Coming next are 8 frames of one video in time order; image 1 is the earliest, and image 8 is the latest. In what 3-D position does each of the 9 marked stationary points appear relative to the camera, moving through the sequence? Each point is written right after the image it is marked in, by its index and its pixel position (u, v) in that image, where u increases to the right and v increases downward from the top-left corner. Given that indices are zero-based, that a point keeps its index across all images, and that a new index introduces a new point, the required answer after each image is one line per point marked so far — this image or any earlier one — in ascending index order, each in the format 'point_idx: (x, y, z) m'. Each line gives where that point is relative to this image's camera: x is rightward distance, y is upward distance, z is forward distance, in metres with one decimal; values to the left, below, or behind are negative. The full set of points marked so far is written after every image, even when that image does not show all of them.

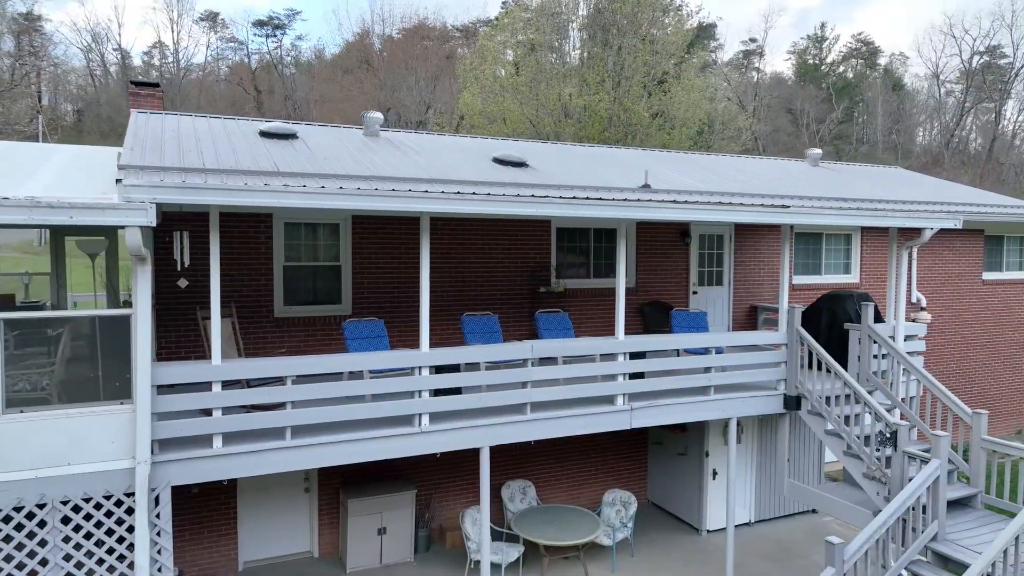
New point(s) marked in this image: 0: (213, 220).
0: (-2.3, +0.5, +5.0) m
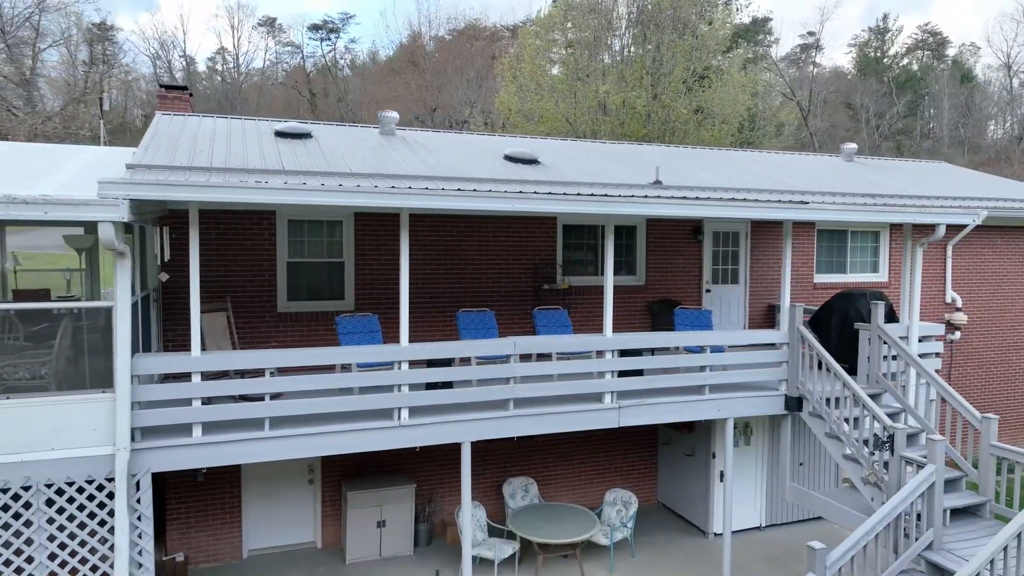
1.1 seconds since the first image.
0: (-2.5, +0.6, +5.1) m
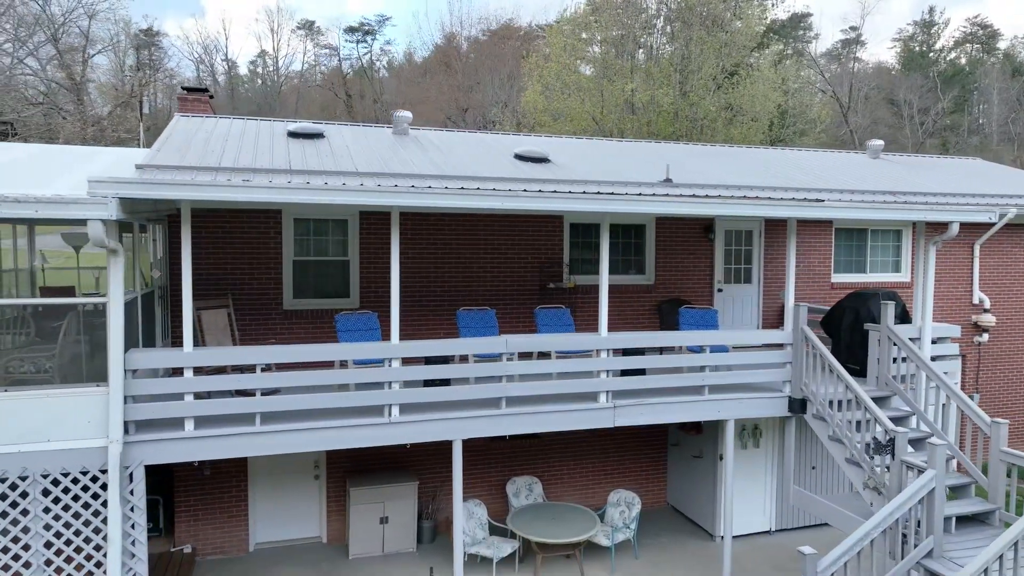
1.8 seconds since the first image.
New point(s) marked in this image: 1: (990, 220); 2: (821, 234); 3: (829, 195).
0: (-2.6, +0.6, +5.2) m
1: (+6.6, +0.9, +9.0) m
2: (+5.0, +0.9, +10.7) m
3: (+4.8, +1.4, +10.0) m
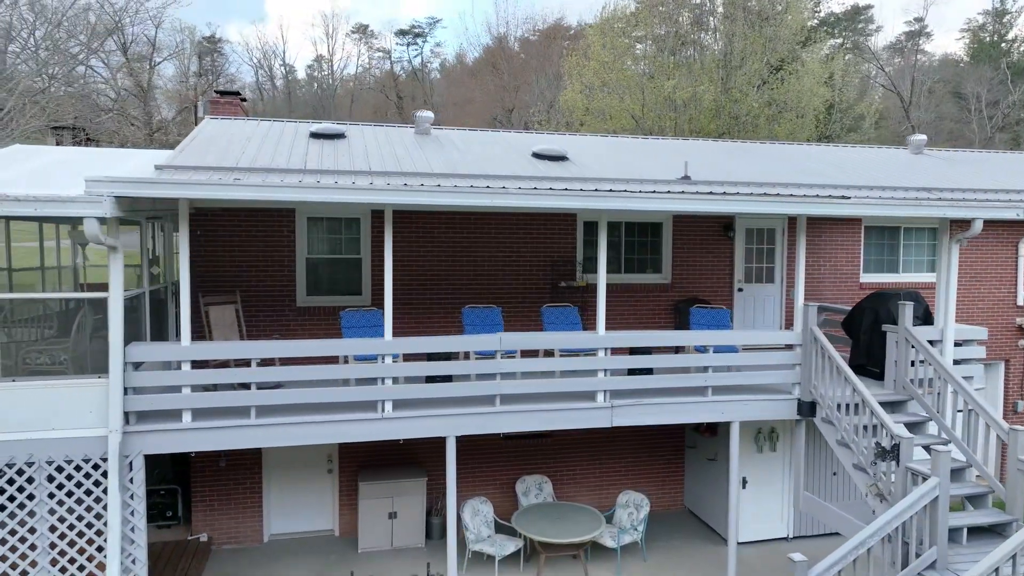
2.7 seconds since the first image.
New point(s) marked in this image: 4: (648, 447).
0: (-2.7, +0.6, +5.4) m
1: (+6.7, +0.9, +8.6) m
2: (+5.3, +0.9, +10.4) m
3: (+5.0, +1.4, +9.7) m
4: (+2.0, -2.3, +9.6) m
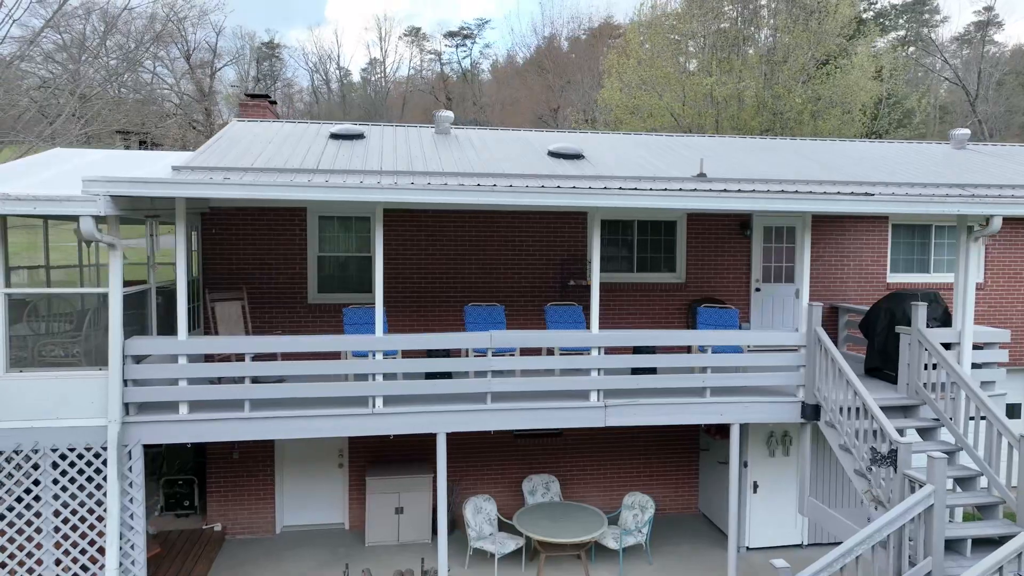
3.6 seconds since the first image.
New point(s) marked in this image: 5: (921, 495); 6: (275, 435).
0: (-2.8, +0.7, +5.6) m
1: (+6.8, +0.9, +8.1) m
2: (+5.5, +0.9, +10.0) m
3: (+5.2, +1.4, +9.3) m
4: (+2.1, -2.3, +9.4) m
5: (+2.9, -1.5, +4.8) m
6: (-2.1, -1.3, +5.8) m
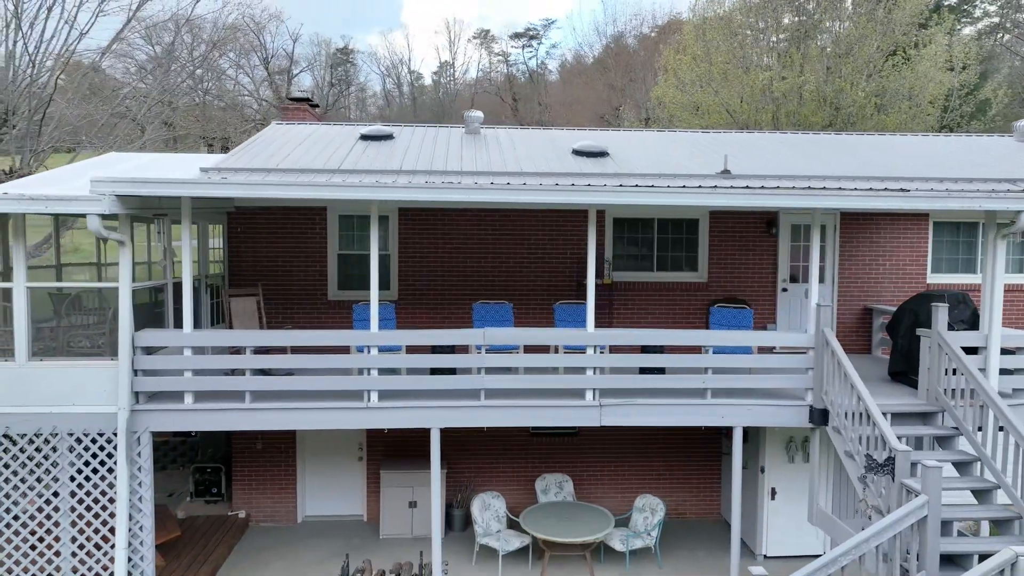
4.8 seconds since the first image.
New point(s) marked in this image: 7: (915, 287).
0: (-2.9, +0.7, +5.8) m
1: (+6.9, +0.9, +7.5) m
2: (+5.8, +0.8, +9.5) m
3: (+5.4, +1.4, +8.8) m
4: (+2.3, -2.3, +9.2) m
5: (+2.7, -1.5, +4.5) m
6: (-2.2, -1.3, +6.0) m
7: (+5.9, 0.0, +9.6) m
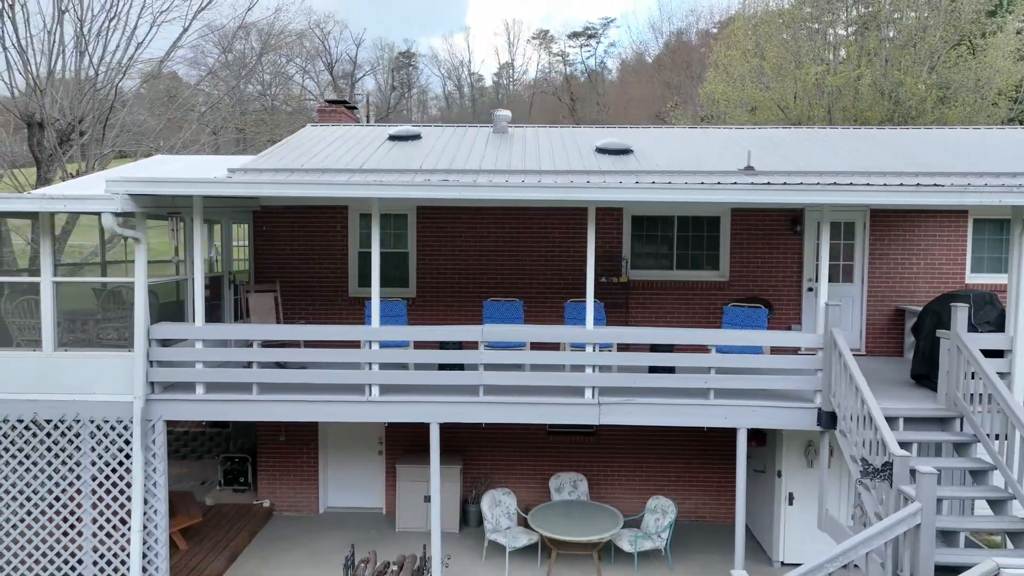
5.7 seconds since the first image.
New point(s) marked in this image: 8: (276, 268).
0: (-2.9, +0.8, +6.1) m
1: (+7.0, +0.9, +7.0) m
2: (+6.0, +0.8, +9.1) m
3: (+5.6, +1.4, +8.4) m
4: (+2.5, -2.3, +9.1) m
5: (+2.6, -1.5, +4.3) m
6: (-2.2, -1.2, +6.2) m
7: (+6.1, 0.0, +9.2) m
8: (-3.2, +0.3, +9.0) m
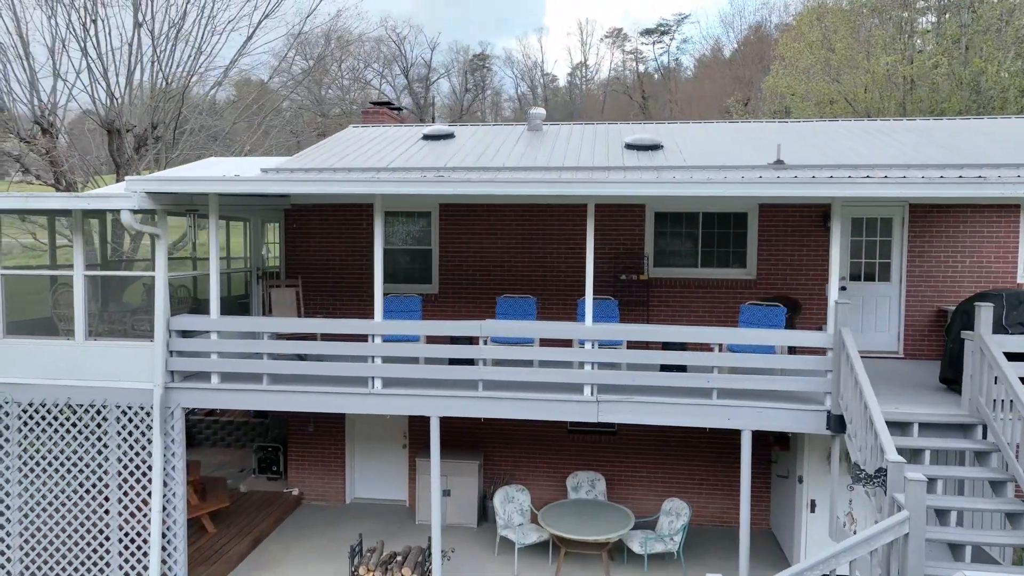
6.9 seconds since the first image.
0: (-2.9, +0.8, +6.4) m
1: (+7.0, +0.9, +6.3) m
2: (+6.3, +0.8, +8.5) m
3: (+5.8, +1.4, +7.9) m
4: (+2.8, -2.2, +8.8) m
5: (+2.4, -1.4, +4.1) m
6: (-2.2, -1.2, +6.5) m
7: (+6.4, 0.0, +8.6) m
8: (-2.9, +0.3, +9.3) m
